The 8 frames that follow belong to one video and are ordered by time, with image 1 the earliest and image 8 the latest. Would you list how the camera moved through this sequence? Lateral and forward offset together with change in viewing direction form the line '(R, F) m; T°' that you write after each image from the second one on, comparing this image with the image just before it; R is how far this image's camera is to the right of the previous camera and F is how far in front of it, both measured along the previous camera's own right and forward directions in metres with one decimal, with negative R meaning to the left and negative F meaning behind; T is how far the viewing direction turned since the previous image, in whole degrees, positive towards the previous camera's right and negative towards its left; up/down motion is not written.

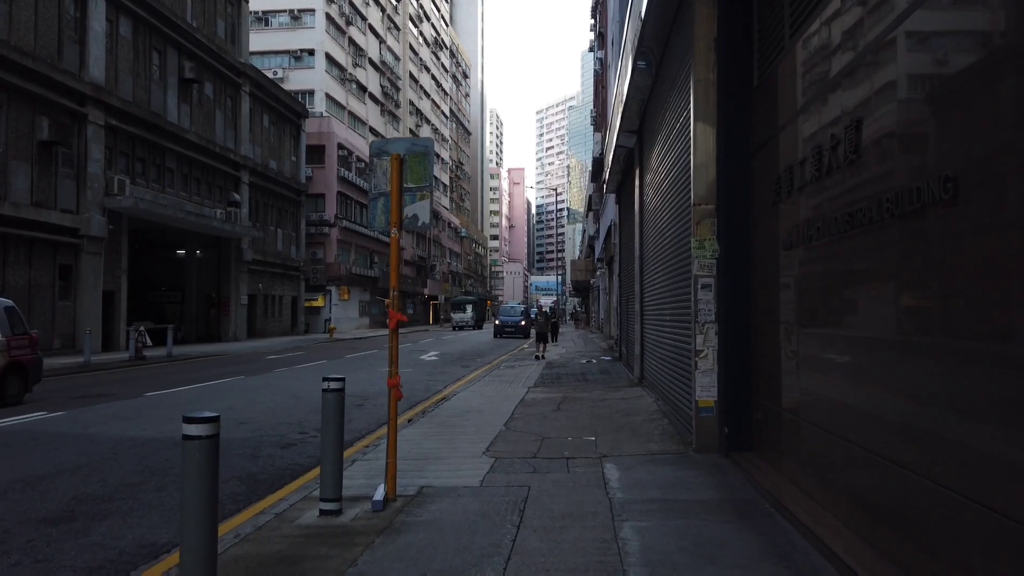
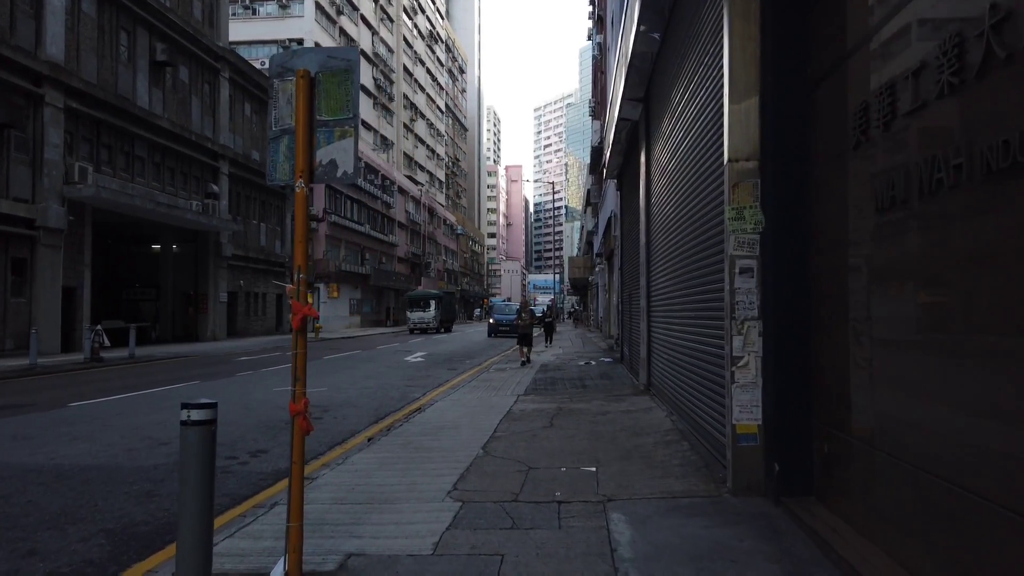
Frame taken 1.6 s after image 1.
(+0.2, +1.9) m; 0°
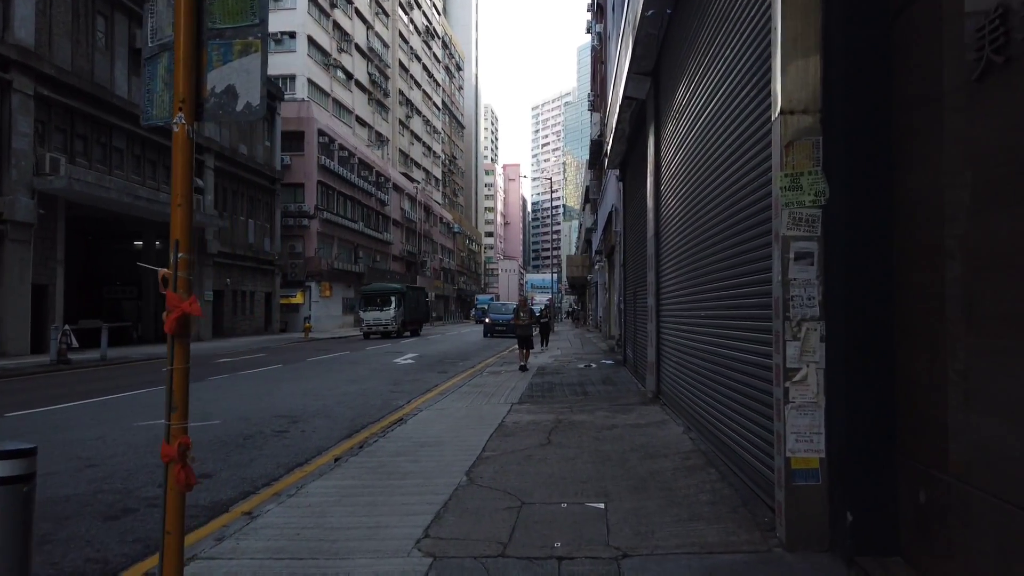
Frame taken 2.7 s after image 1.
(+0.1, +1.3) m; 0°
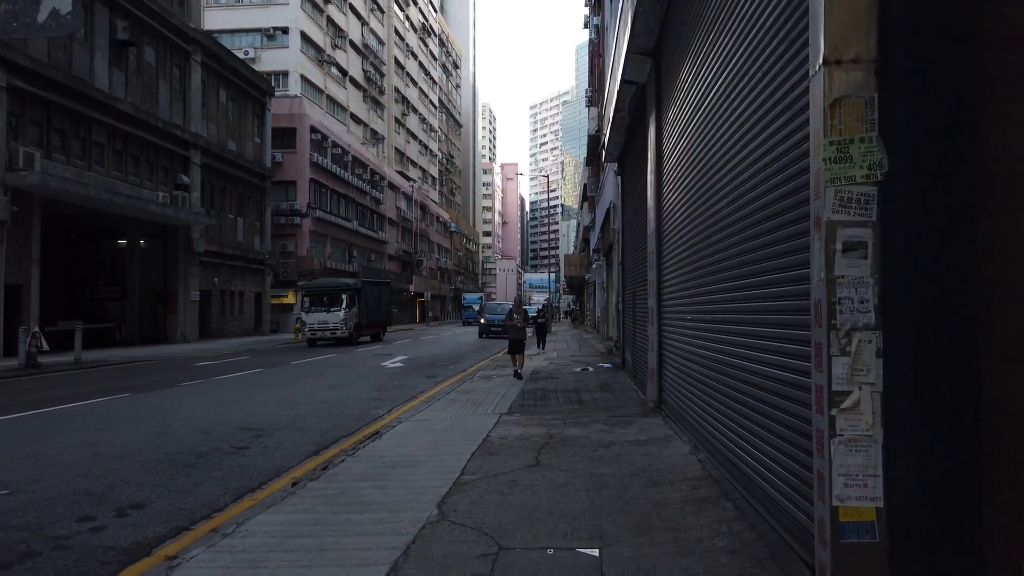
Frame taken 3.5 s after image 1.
(+0.1, +0.9) m; 0°
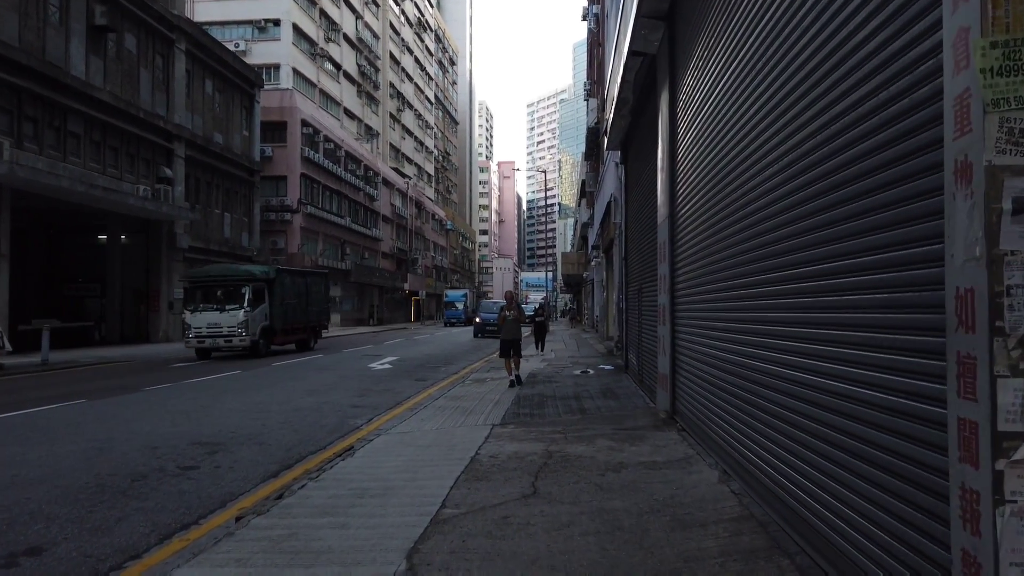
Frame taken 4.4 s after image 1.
(0.0, +1.2) m; 0°
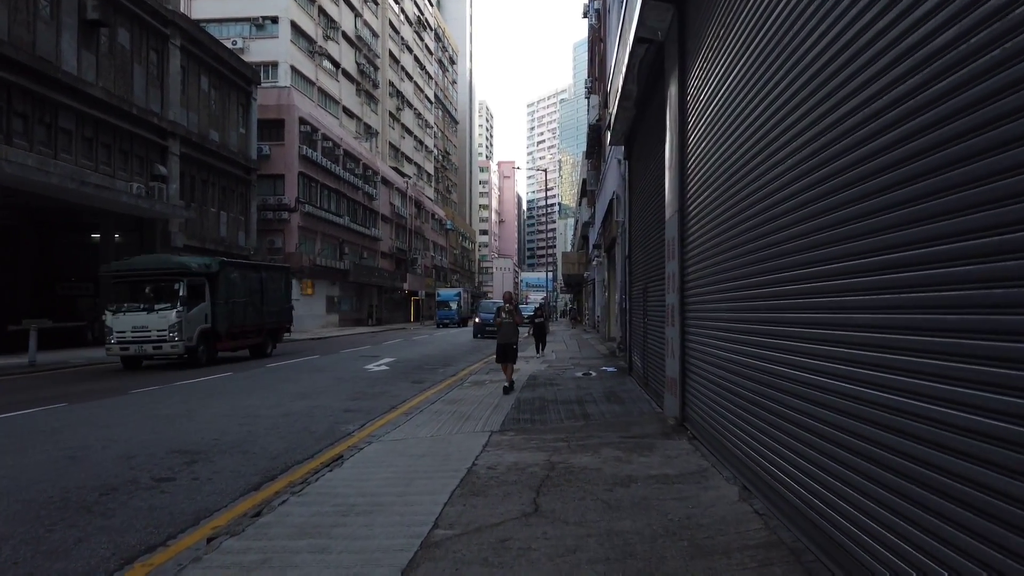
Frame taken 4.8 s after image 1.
(0.0, +0.5) m; 0°
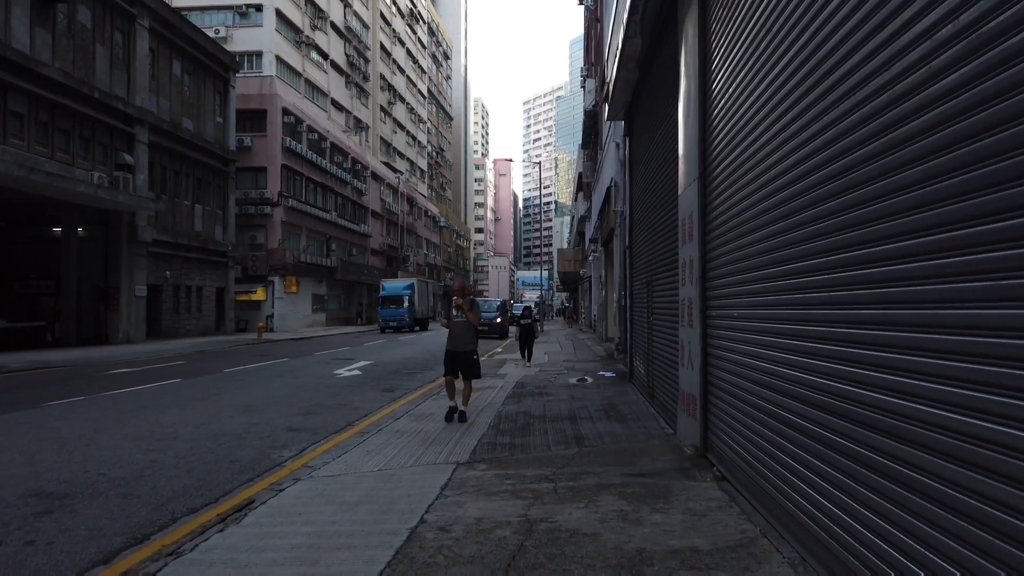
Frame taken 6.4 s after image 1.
(+0.2, +1.9) m; 0°
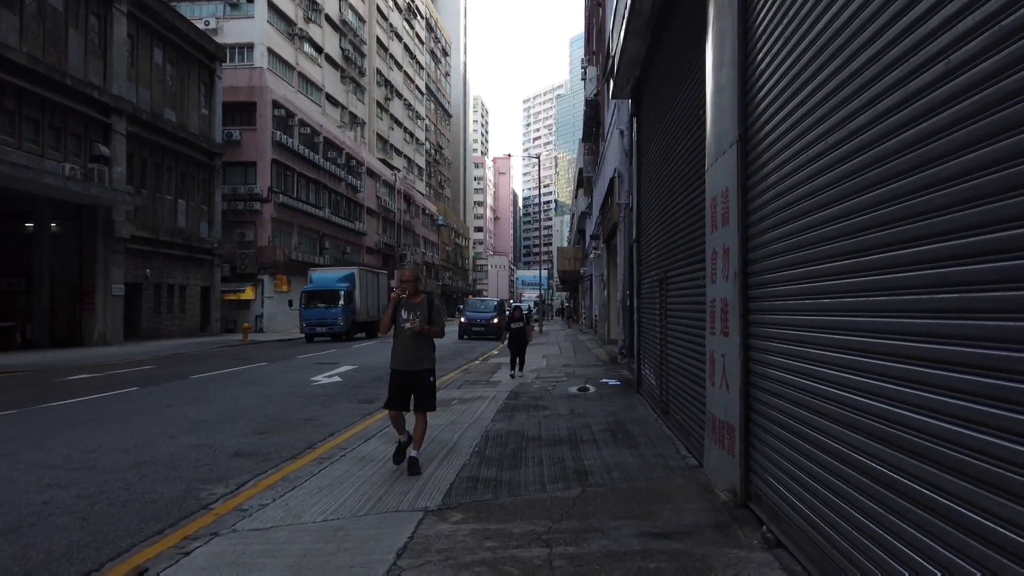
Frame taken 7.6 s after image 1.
(+0.1, +1.5) m; 0°
